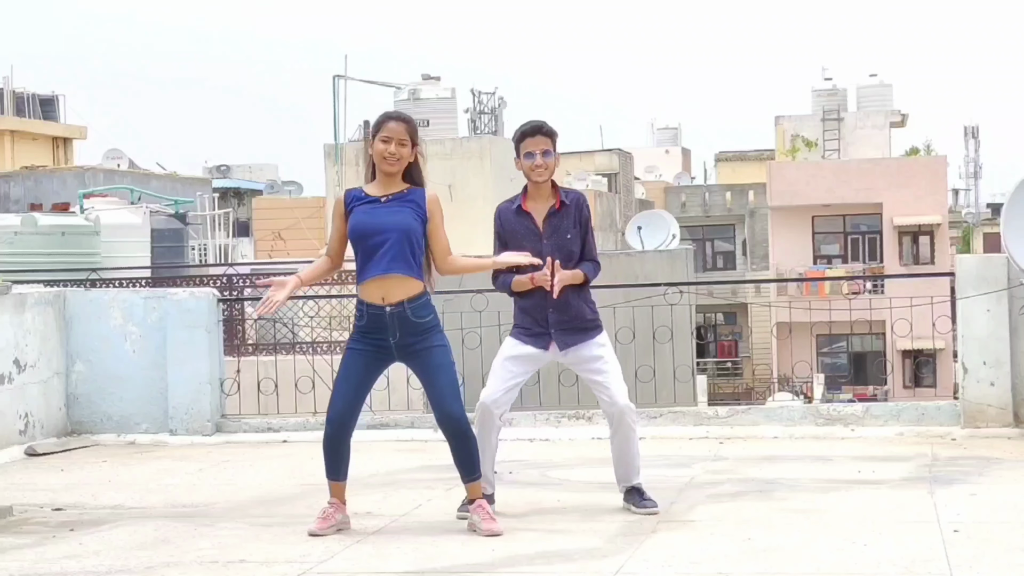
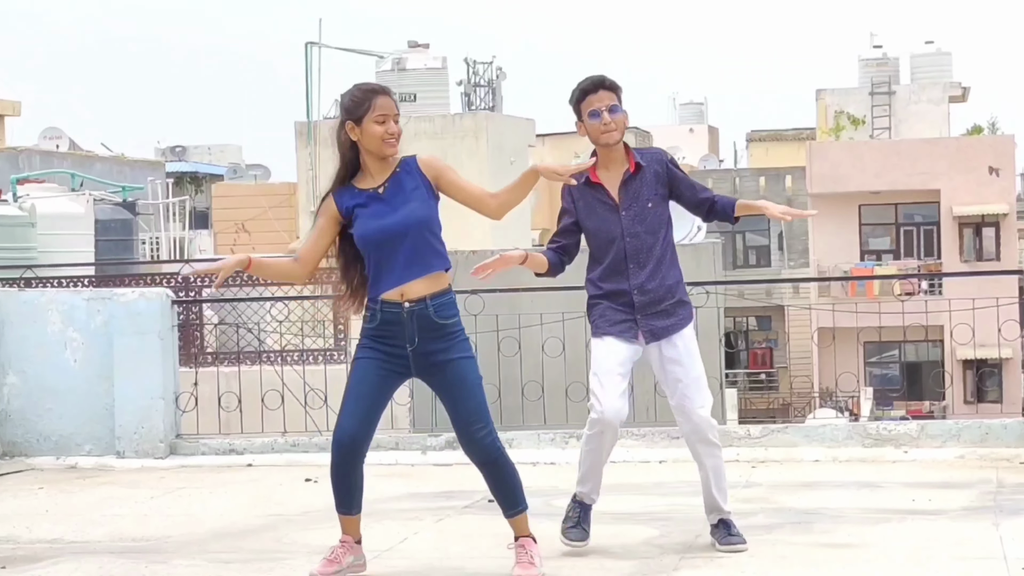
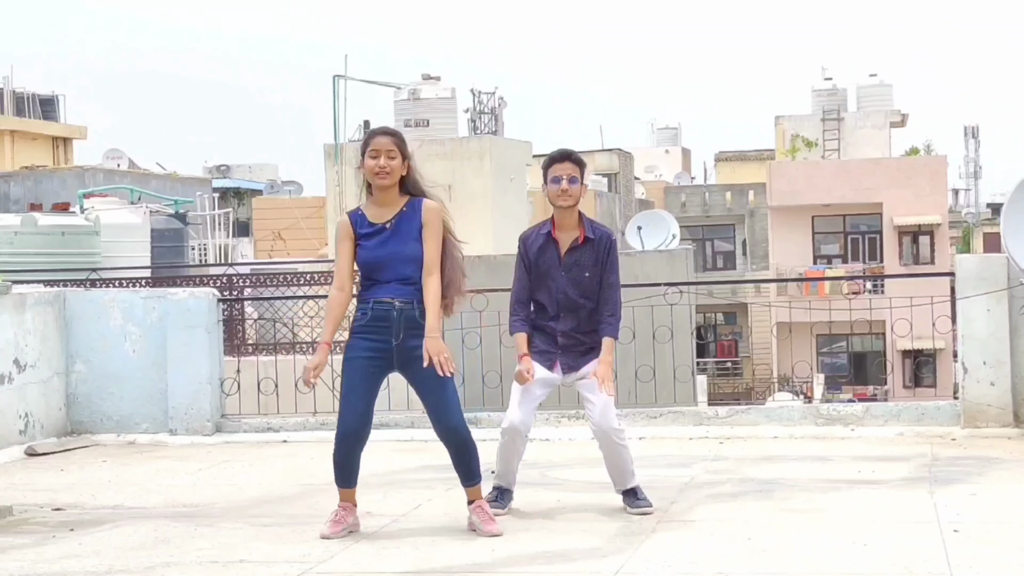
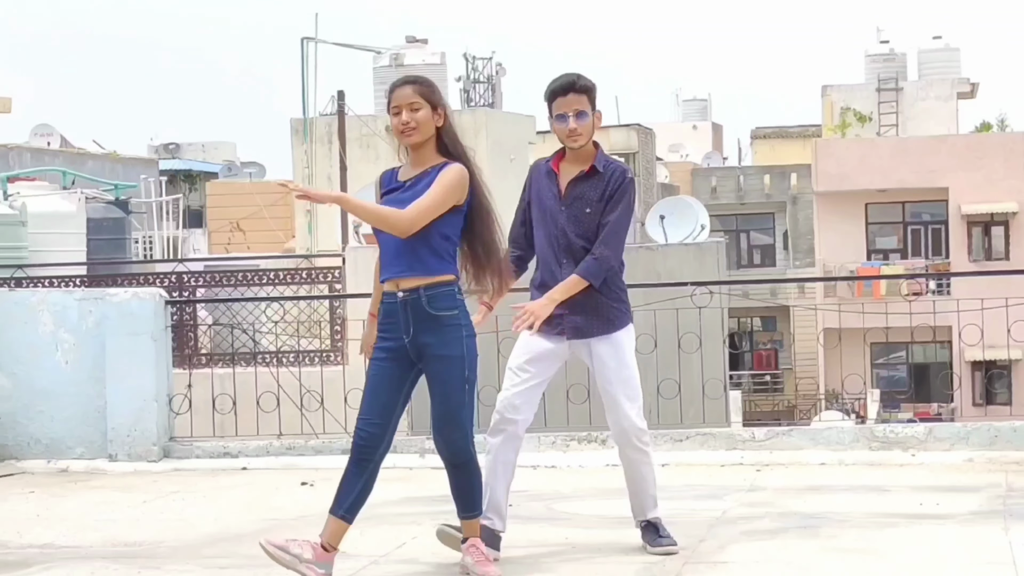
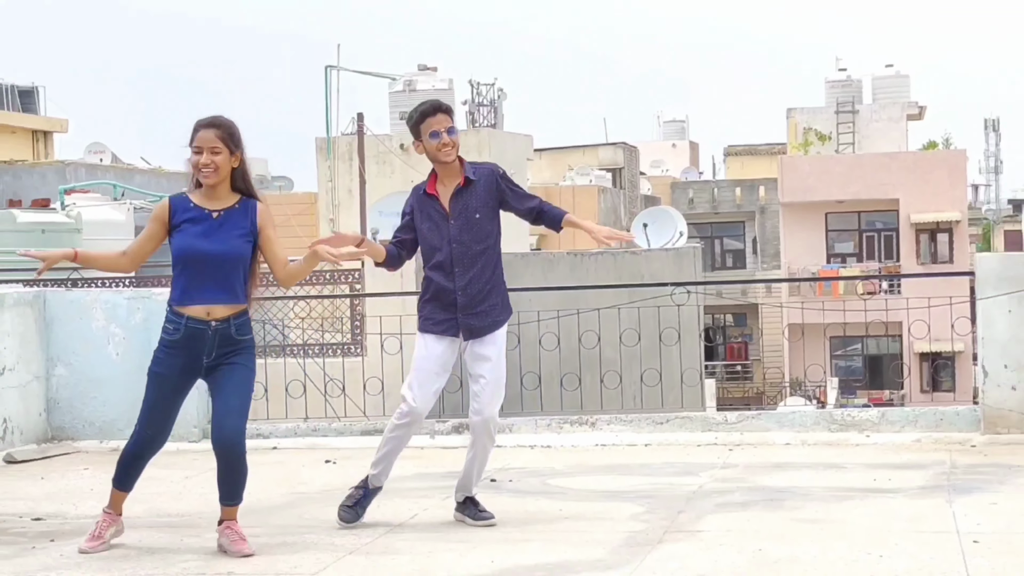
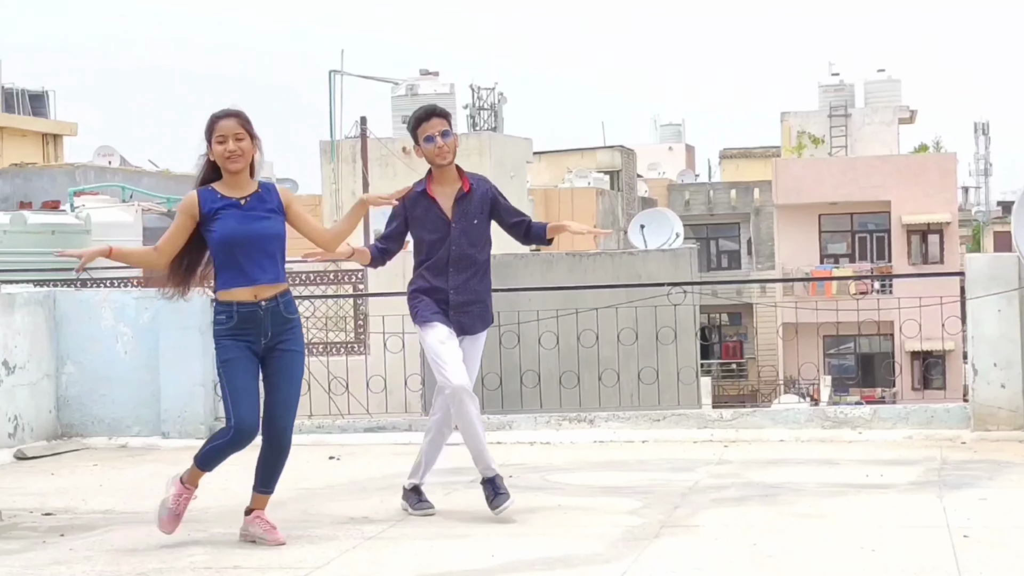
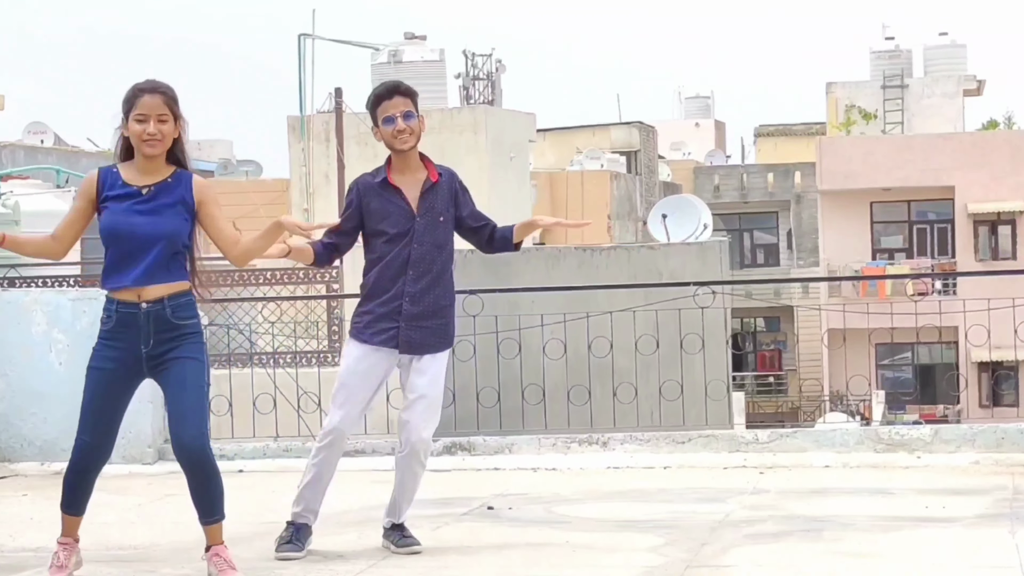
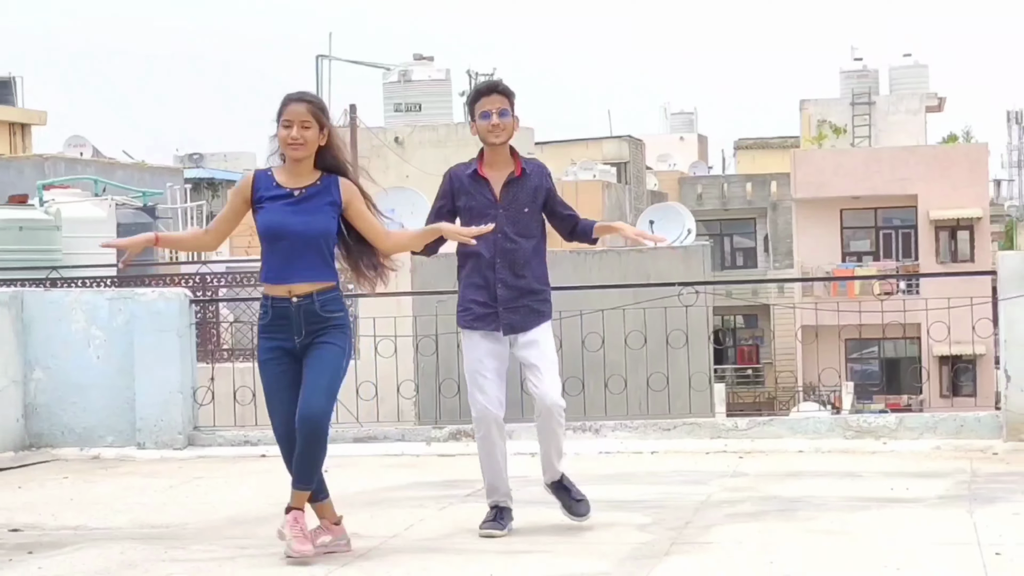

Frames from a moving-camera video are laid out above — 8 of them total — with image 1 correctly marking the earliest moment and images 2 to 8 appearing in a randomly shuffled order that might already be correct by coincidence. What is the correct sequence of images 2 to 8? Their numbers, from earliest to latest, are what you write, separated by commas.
4, 3, 8, 7, 6, 2, 5
